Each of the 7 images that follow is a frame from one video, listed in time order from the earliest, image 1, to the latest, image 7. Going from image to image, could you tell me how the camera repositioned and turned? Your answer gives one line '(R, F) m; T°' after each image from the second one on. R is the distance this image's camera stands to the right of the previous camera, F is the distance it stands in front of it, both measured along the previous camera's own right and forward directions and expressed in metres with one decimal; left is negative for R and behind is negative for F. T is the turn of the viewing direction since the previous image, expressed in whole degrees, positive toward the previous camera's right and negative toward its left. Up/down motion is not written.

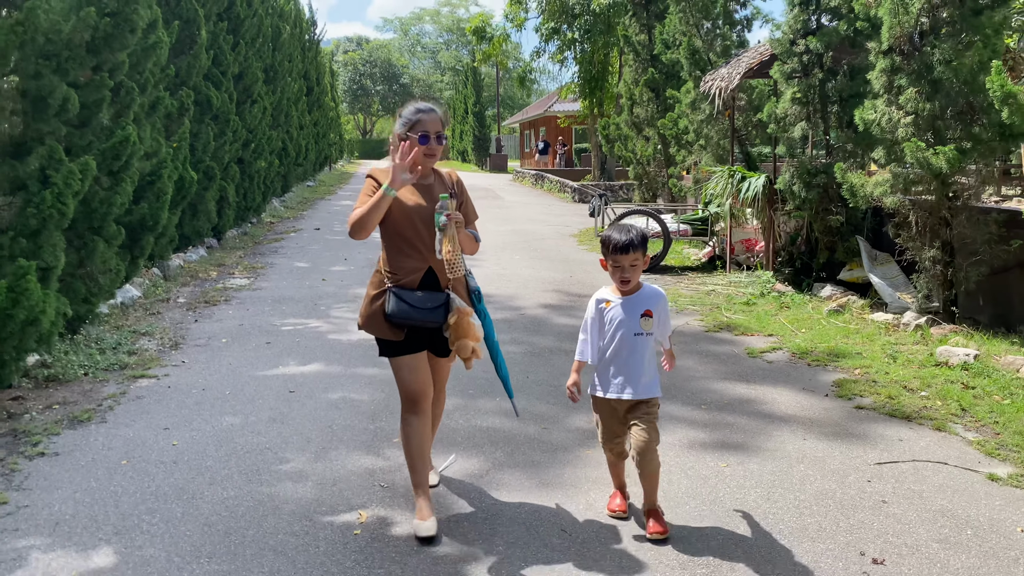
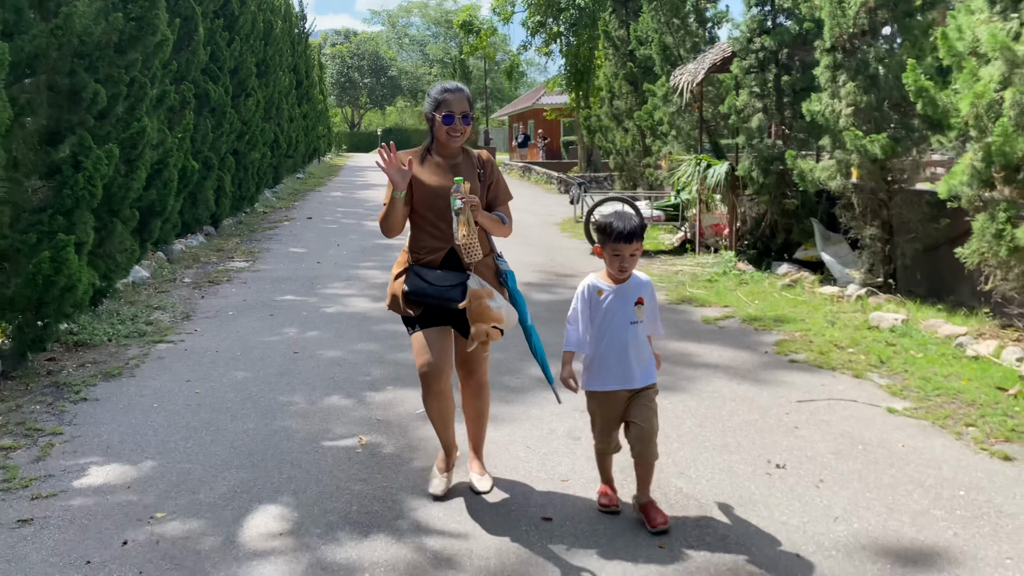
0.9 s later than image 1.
(+0.1, -0.7) m; +1°
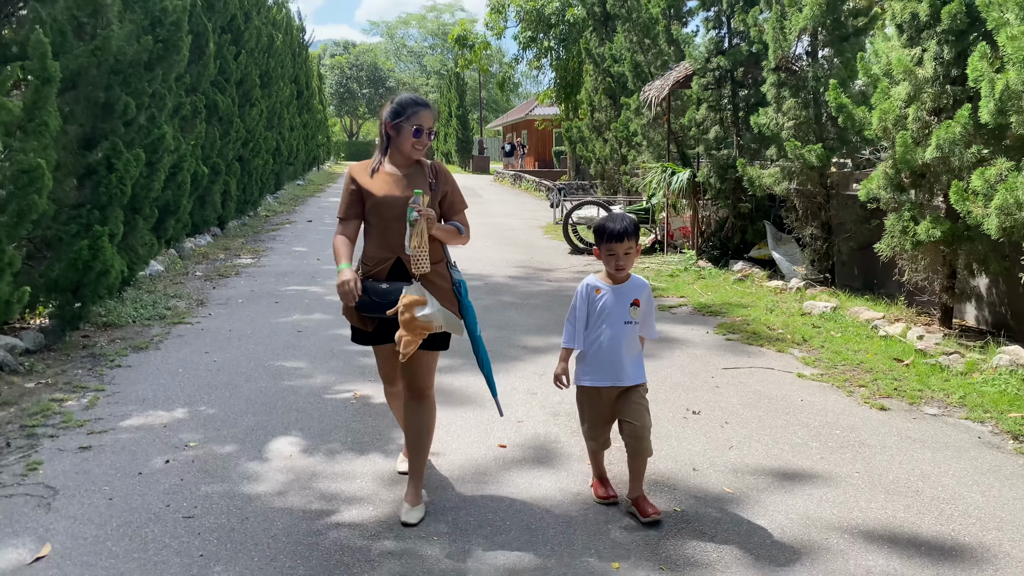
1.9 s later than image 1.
(+0.2, -0.9) m; 0°
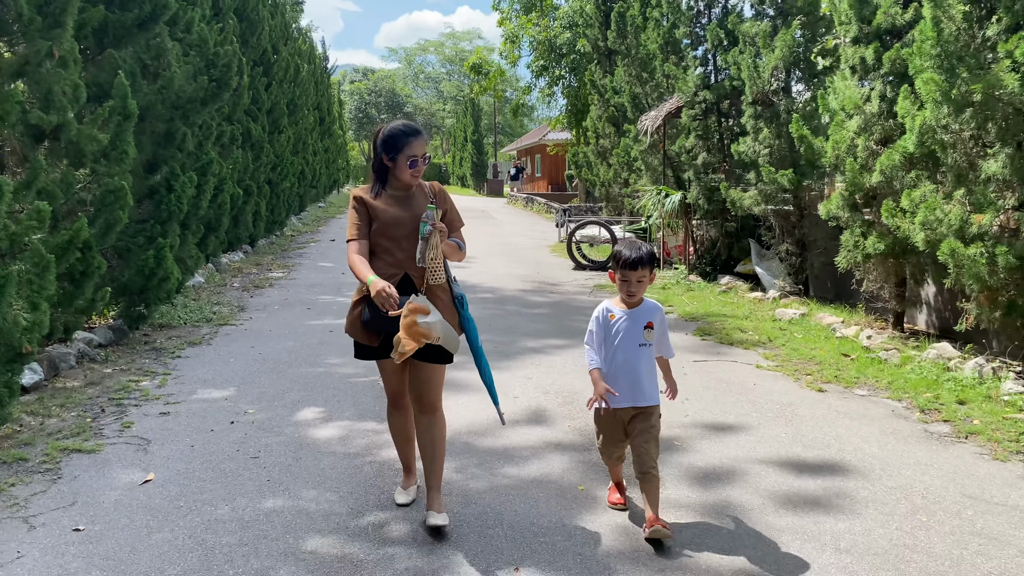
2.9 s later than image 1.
(+0.1, -1.0) m; -1°
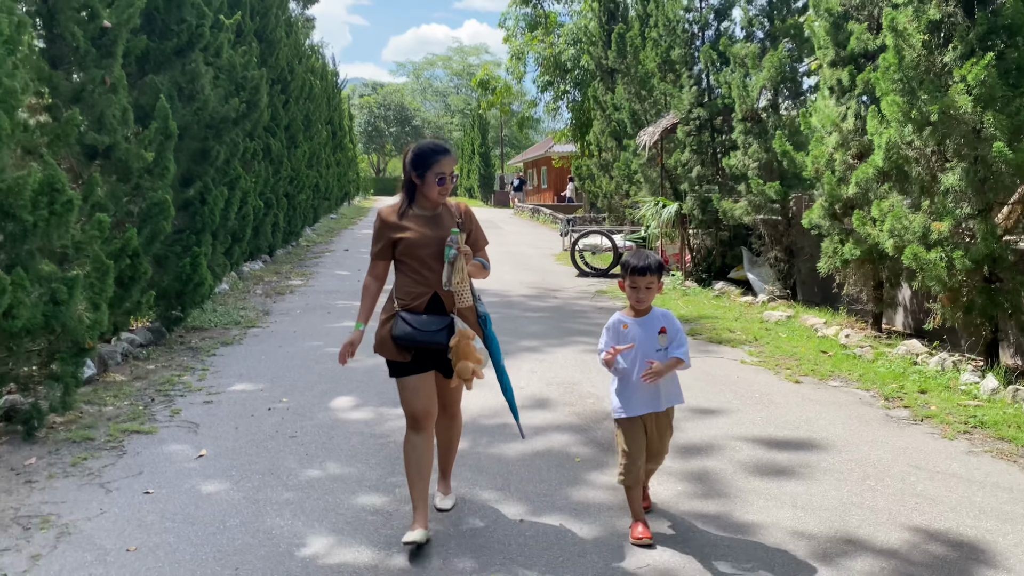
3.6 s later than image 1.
(0.0, -0.6) m; 0°
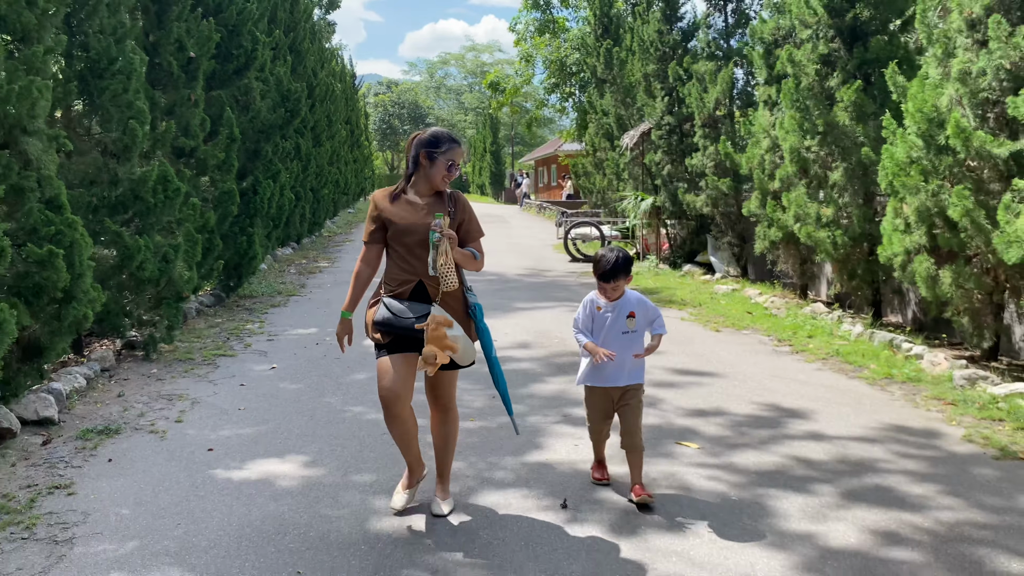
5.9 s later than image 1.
(+0.3, -1.9) m; -1°
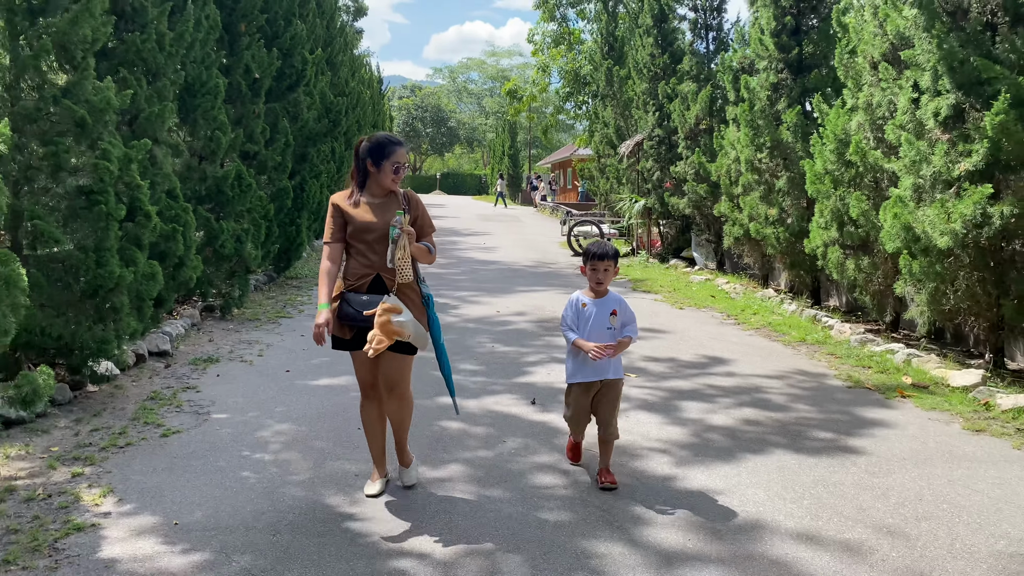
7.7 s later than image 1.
(+0.2, -1.8) m; -1°
